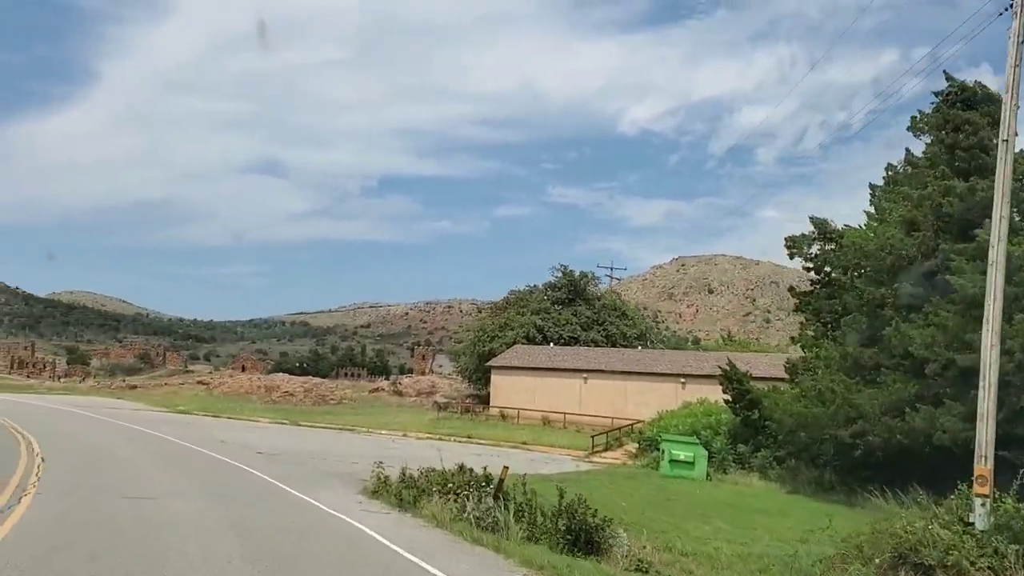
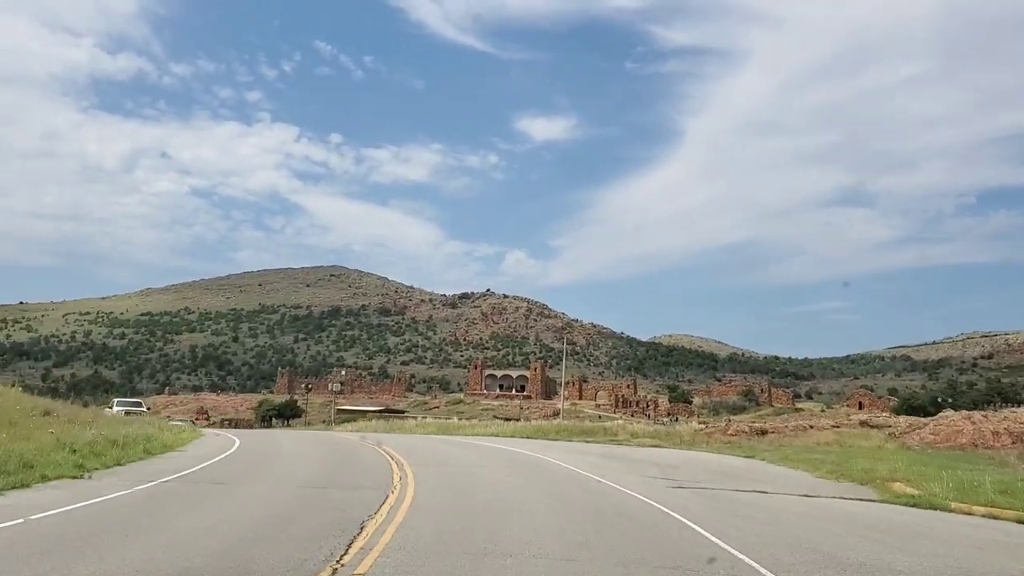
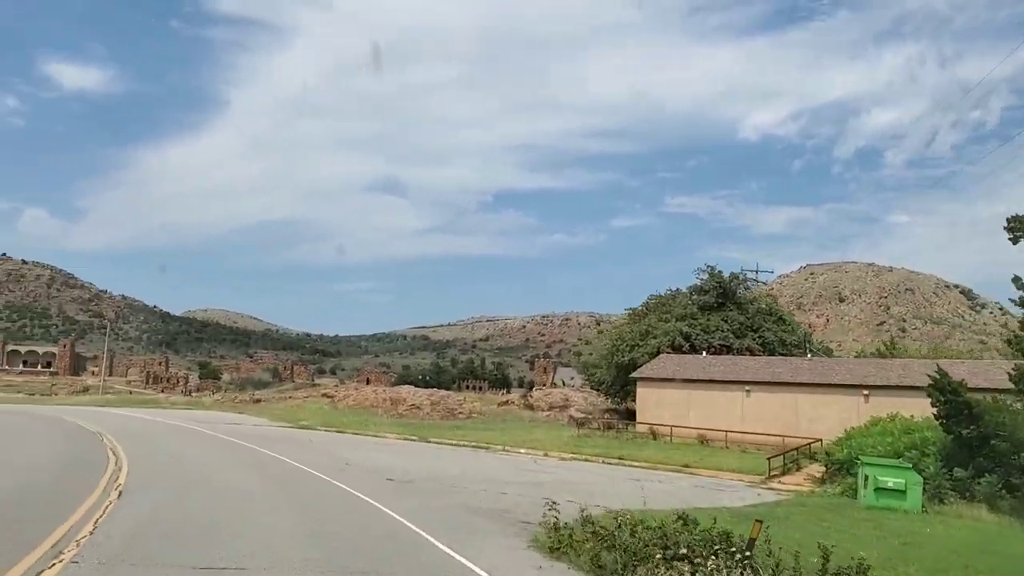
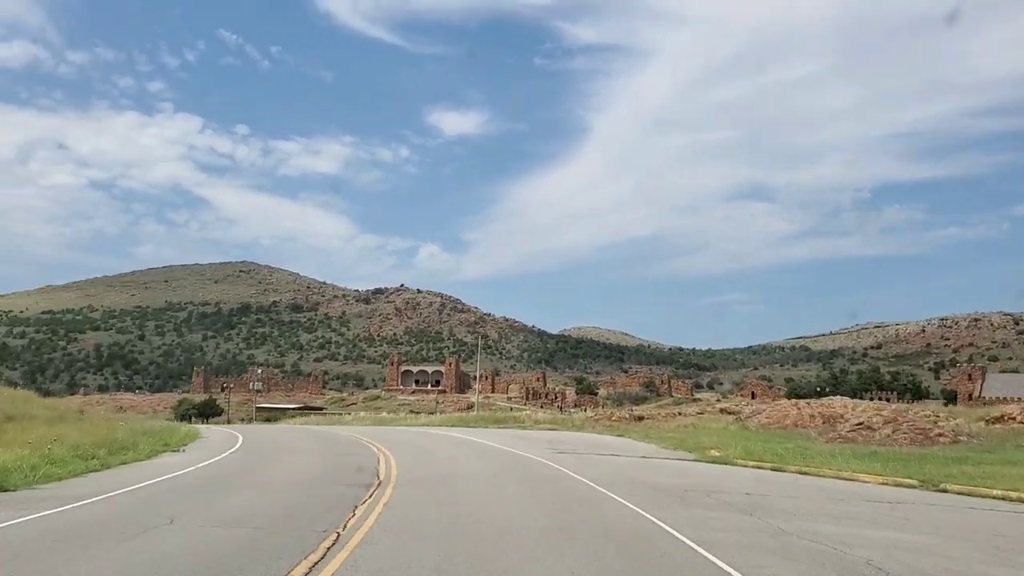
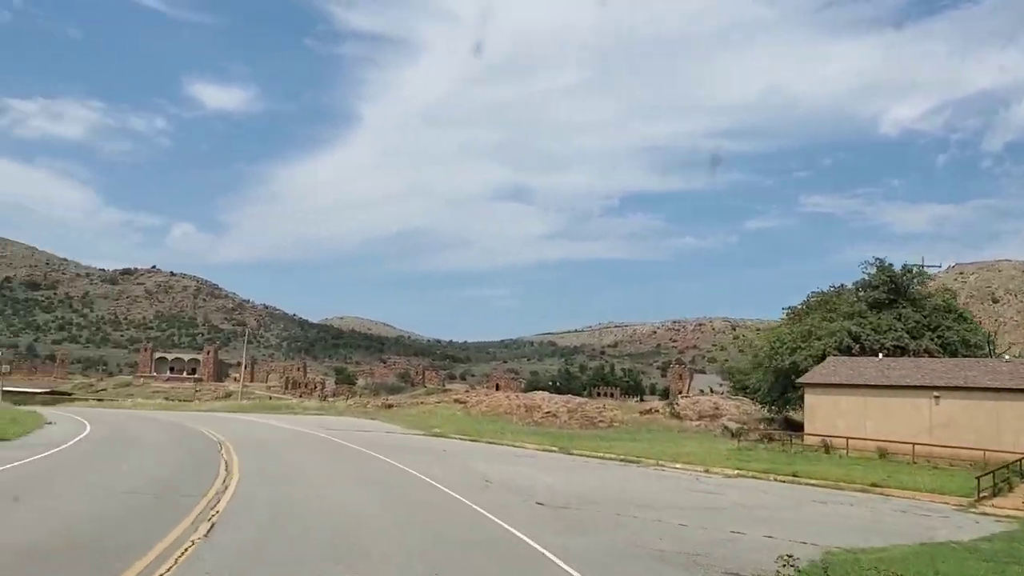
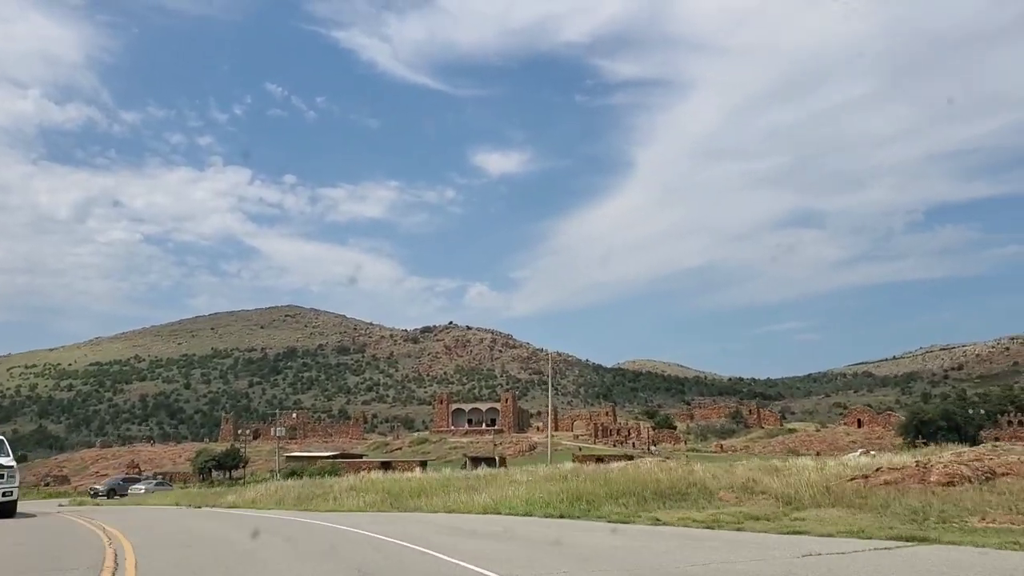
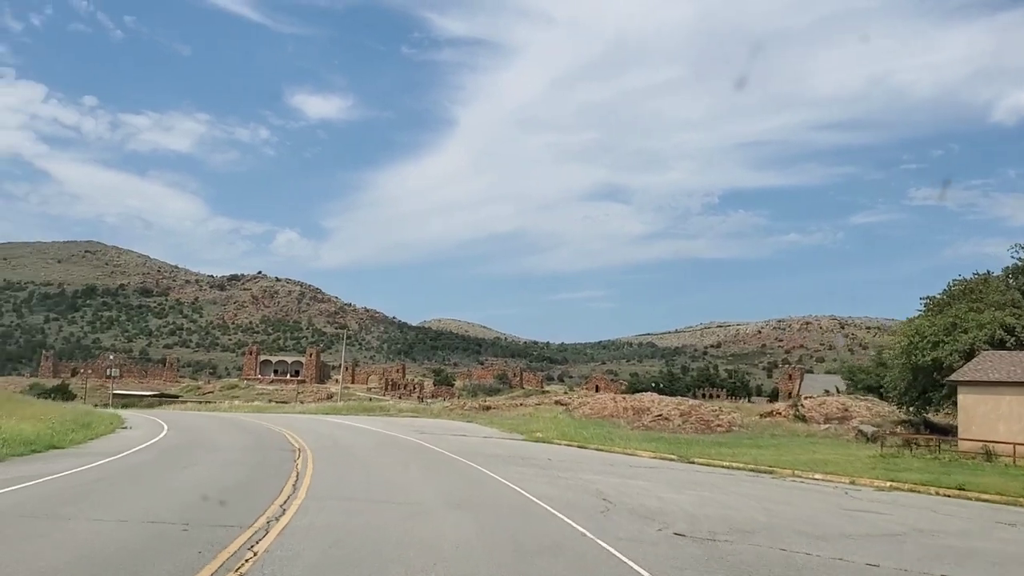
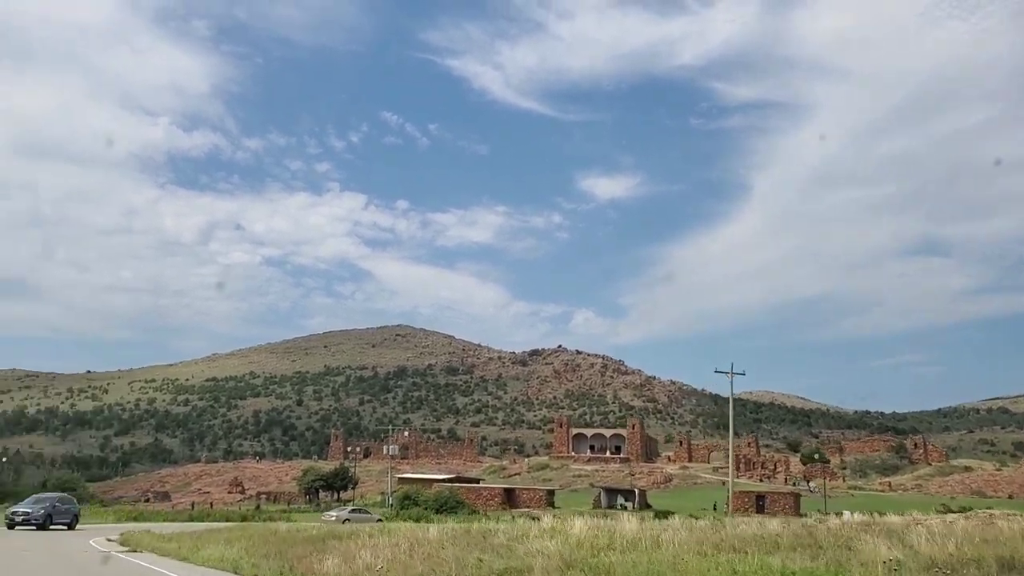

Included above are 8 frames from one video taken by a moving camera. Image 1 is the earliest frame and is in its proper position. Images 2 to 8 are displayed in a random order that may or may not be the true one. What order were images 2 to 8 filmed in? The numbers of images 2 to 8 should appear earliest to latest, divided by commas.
3, 5, 7, 4, 2, 6, 8
